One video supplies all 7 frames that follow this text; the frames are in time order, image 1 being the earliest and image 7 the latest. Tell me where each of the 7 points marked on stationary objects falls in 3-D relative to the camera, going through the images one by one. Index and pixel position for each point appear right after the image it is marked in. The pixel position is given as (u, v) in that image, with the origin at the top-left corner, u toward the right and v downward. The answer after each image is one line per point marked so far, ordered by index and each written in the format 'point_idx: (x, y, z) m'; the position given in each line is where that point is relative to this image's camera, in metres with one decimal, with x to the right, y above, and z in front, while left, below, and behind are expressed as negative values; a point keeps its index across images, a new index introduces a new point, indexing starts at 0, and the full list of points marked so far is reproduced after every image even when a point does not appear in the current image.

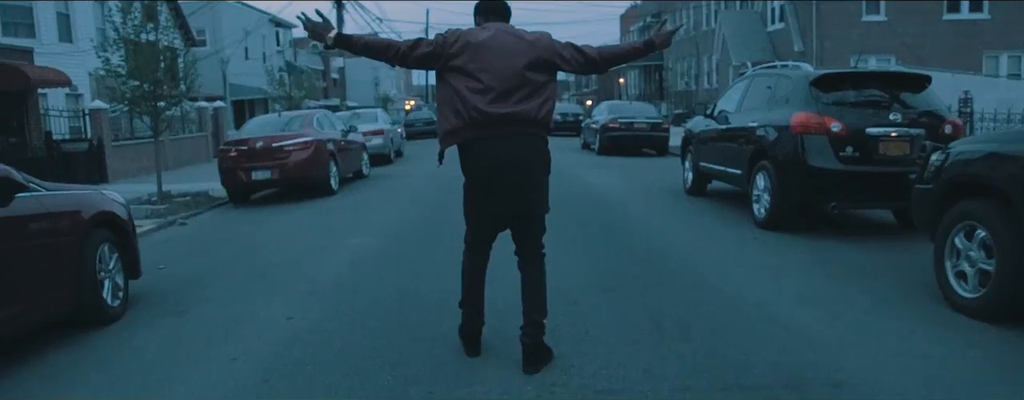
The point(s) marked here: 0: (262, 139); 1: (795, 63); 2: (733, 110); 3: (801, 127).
0: (-5.1, +1.2, +16.0) m
1: (+3.8, +1.8, +10.4) m
2: (+3.2, +1.3, +11.3) m
3: (+3.3, +0.8, +9.0) m
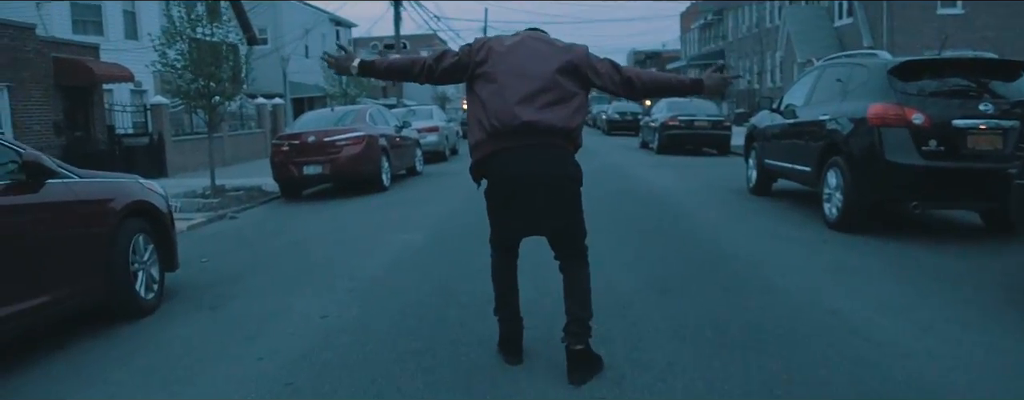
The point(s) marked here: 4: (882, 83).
0: (-4.0, +1.3, +15.9) m
1: (+4.4, +1.8, +9.7) m
2: (+3.9, +1.3, +10.6) m
3: (+3.9, +0.9, +8.2) m
4: (+4.0, +1.3, +8.4) m
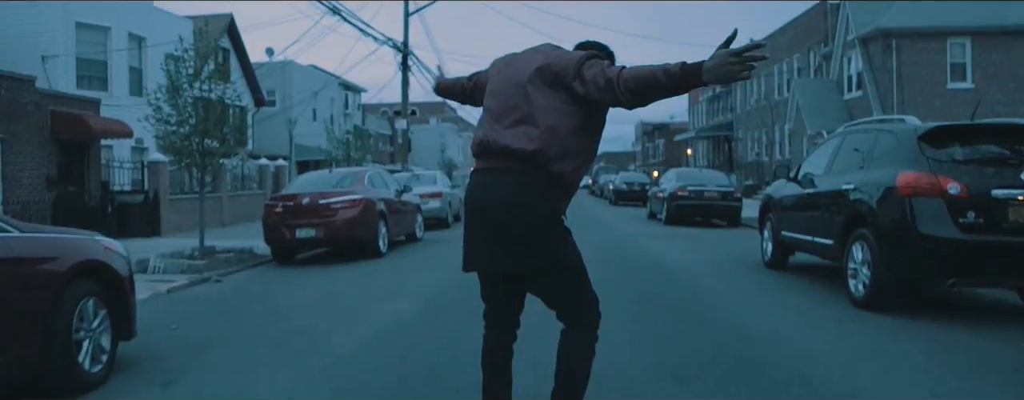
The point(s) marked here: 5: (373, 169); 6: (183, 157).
0: (-4.0, +0.1, +15.3) m
1: (+4.5, +1.0, +9.1) m
2: (+3.9, +0.3, +9.9) m
3: (+3.9, +0.1, +7.6) m
4: (+4.0, +0.5, +7.8) m
5: (-3.1, +0.7, +17.4) m
6: (-7.0, +0.9, +16.6) m
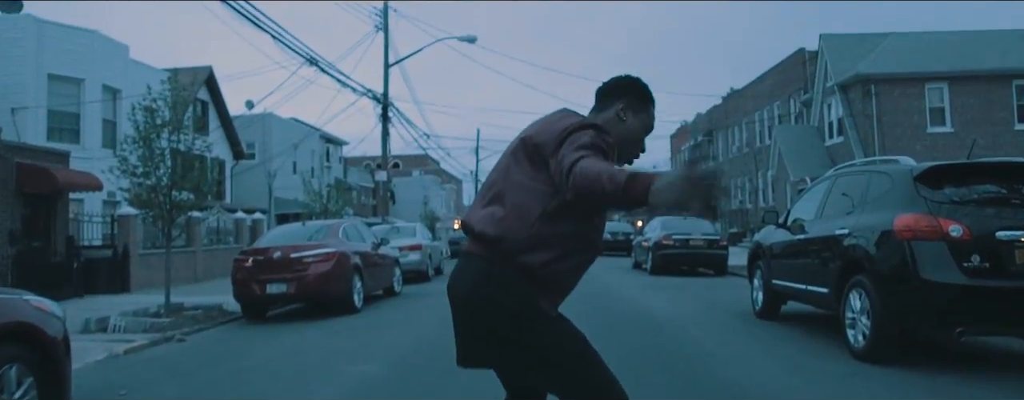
0: (-4.4, -0.9, +14.7) m
1: (+4.2, +0.5, +8.7) m
2: (+3.6, -0.2, +9.5) m
3: (+3.6, -0.3, +7.2) m
4: (+3.7, +0.1, +7.4) m
5: (-3.5, -0.5, +16.8) m
6: (-7.4, -0.2, +16.0) m
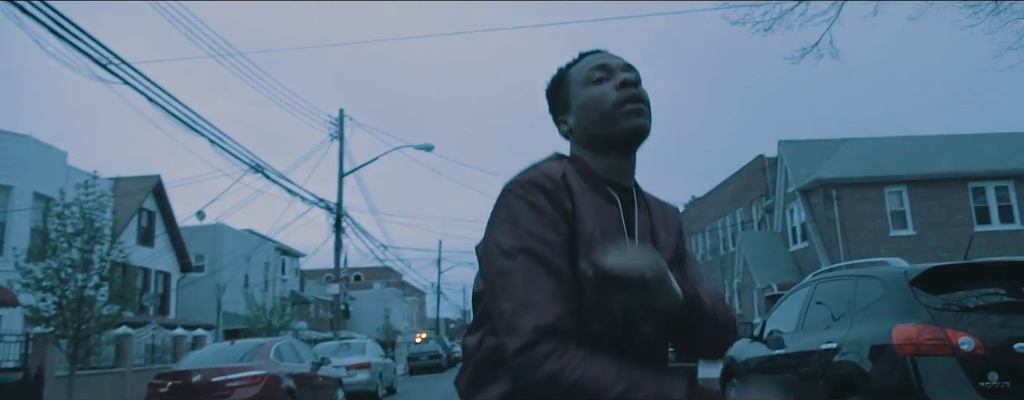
0: (-5.2, -2.9, +13.1) m
1: (+3.6, -0.6, +7.8) m
2: (+3.0, -1.4, +8.4) m
3: (+3.1, -1.1, +6.1) m
4: (+3.2, -0.8, +6.4) m
5: (-4.5, -2.7, +15.3) m
6: (-8.3, -2.3, +14.3) m
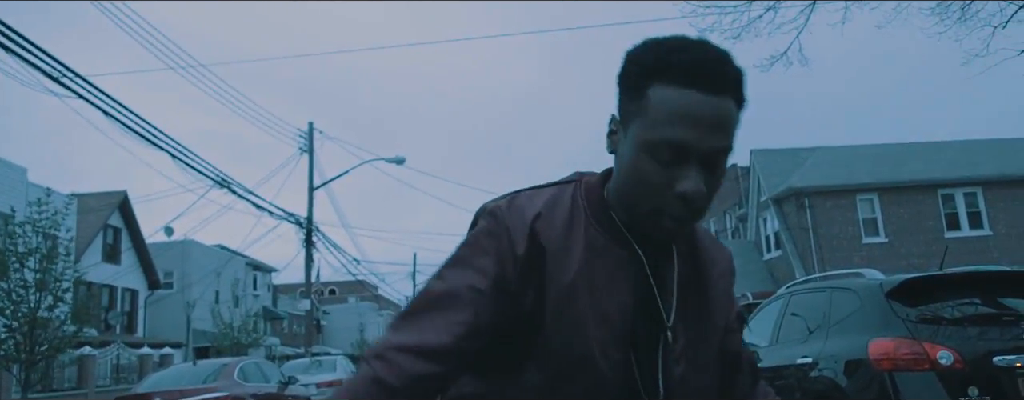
0: (-5.7, -3.1, +12.7) m
1: (+3.3, -0.7, +7.6) m
2: (+2.7, -1.5, +8.2) m
3: (+2.8, -1.2, +5.9) m
4: (+2.9, -0.9, +6.2) m
5: (-5.0, -3.0, +14.9) m
6: (-8.8, -2.7, +13.8) m
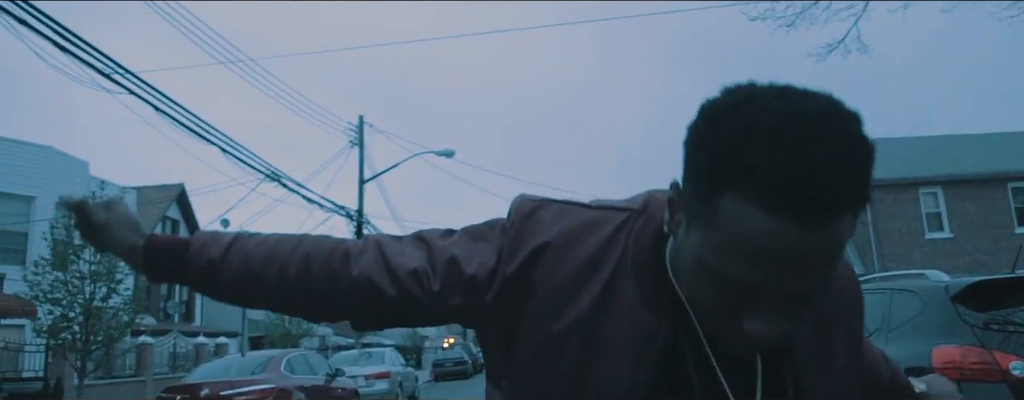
0: (-4.9, -3.0, +12.8) m
1: (+3.6, -0.7, +7.2) m
2: (+3.1, -1.5, +7.9) m
3: (+3.1, -1.2, +5.5) m
4: (+3.2, -0.9, +5.8) m
5: (-4.1, -2.9, +15.0) m
6: (-8.0, -2.5, +14.1) m
